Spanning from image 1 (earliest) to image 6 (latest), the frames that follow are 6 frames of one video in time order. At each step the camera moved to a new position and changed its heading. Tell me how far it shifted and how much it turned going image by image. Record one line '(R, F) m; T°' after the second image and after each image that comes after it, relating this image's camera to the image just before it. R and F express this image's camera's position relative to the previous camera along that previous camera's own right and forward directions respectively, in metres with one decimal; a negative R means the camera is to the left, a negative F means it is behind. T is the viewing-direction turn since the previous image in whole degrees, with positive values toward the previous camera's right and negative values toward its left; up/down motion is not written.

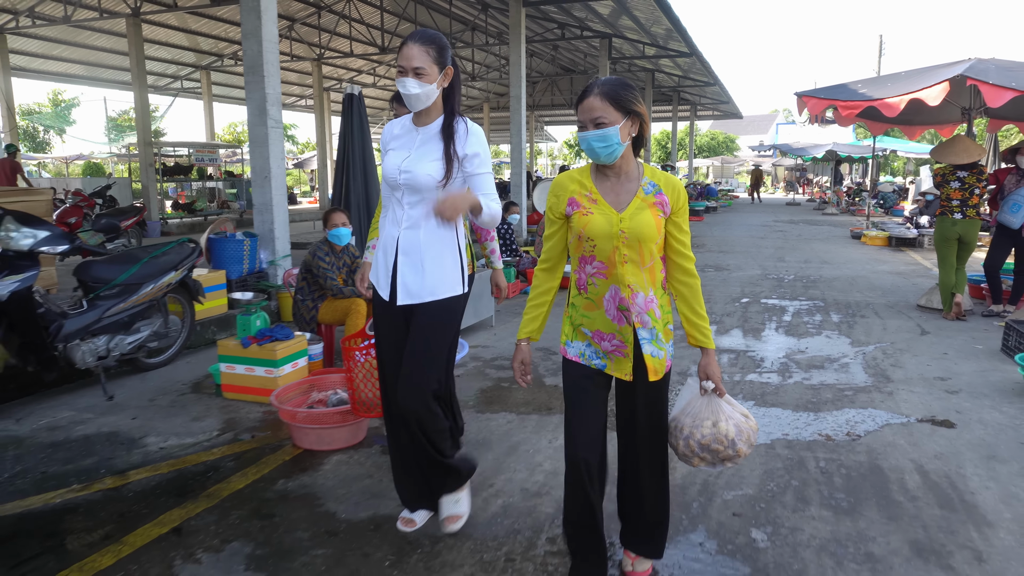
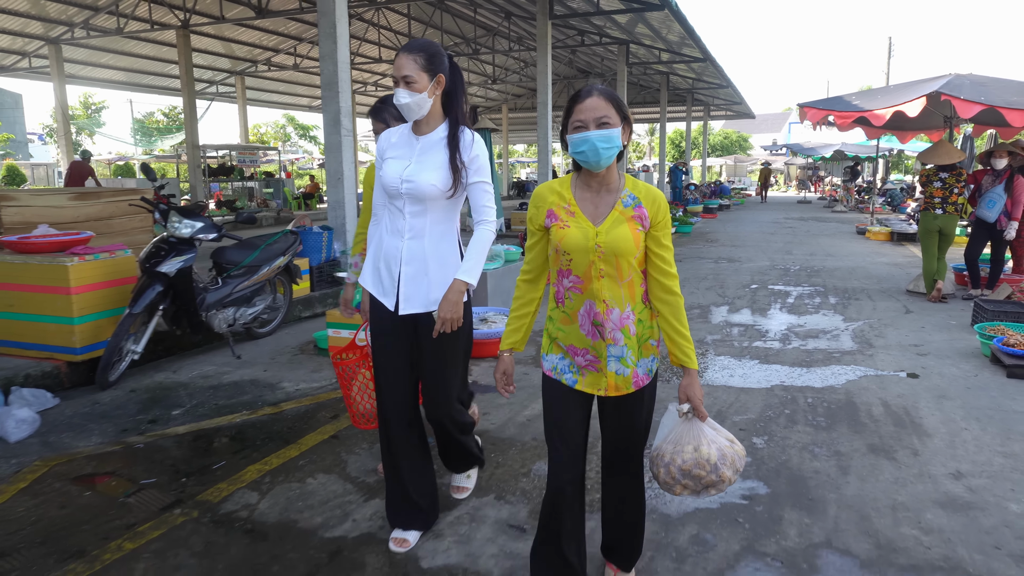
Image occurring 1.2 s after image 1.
(-0.2, -0.9) m; -1°
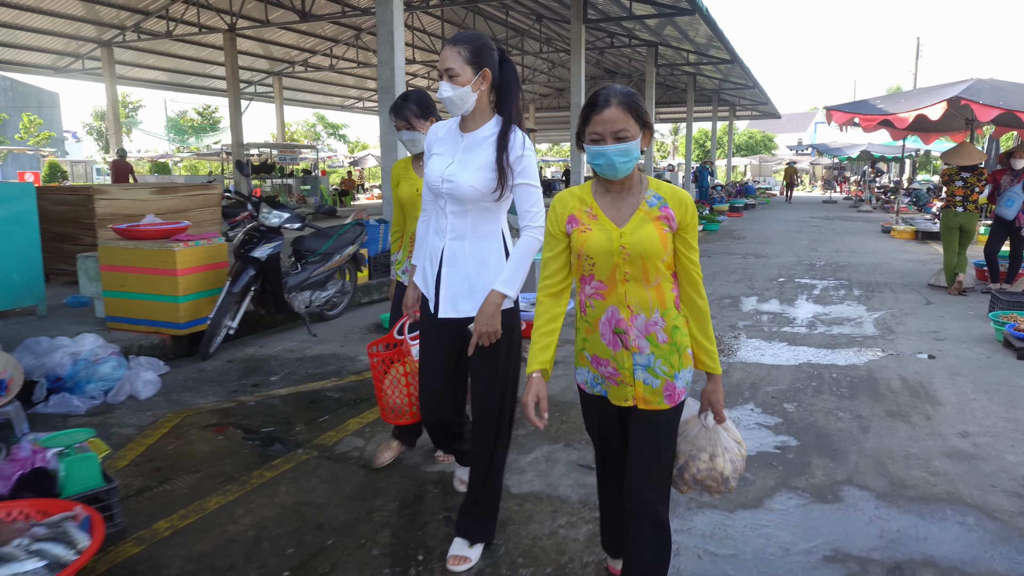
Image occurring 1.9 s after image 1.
(-0.2, -0.5) m; -2°
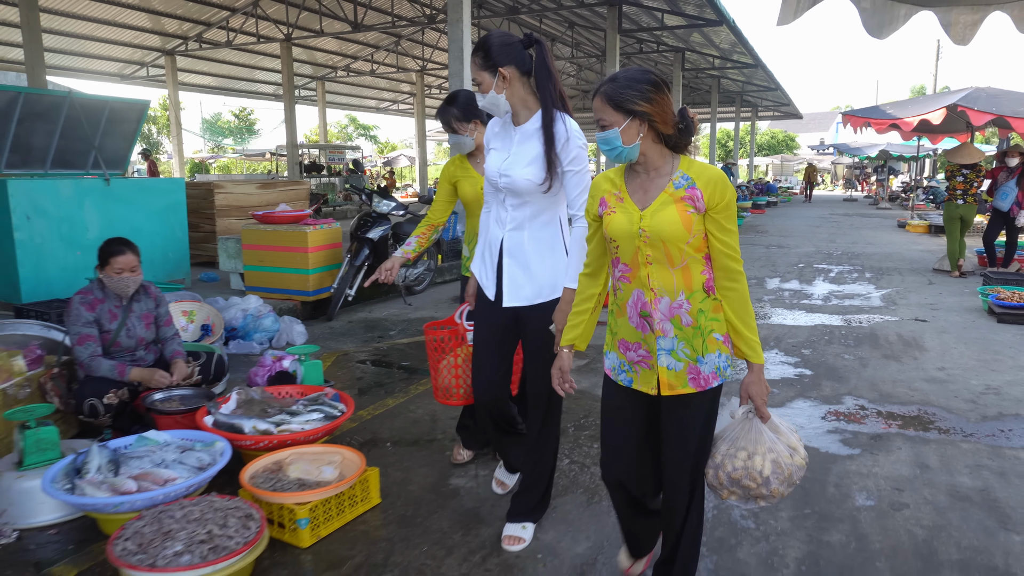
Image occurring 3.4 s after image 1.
(-0.4, -1.0) m; -2°
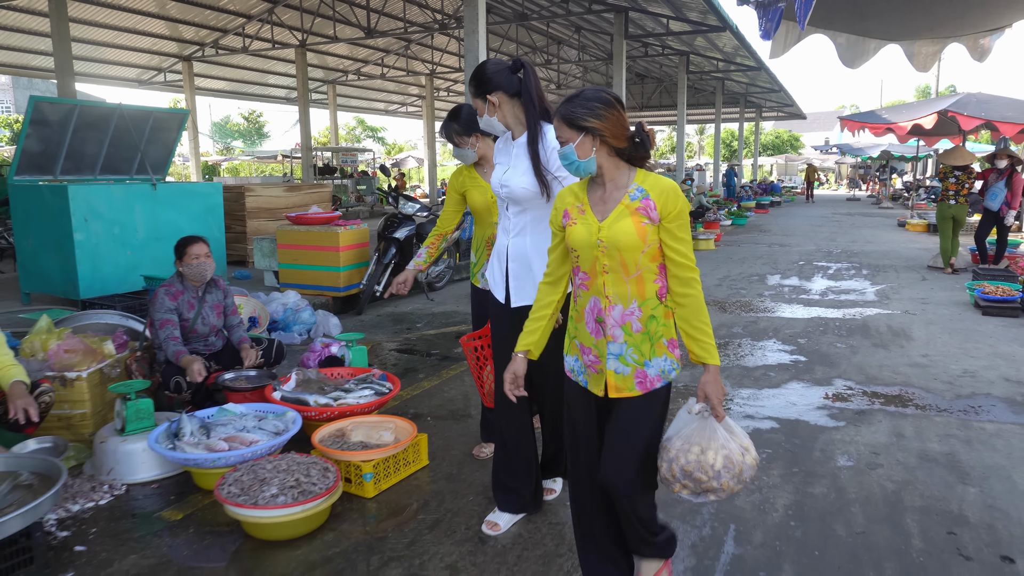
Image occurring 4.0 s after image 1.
(-0.1, -0.4) m; 0°
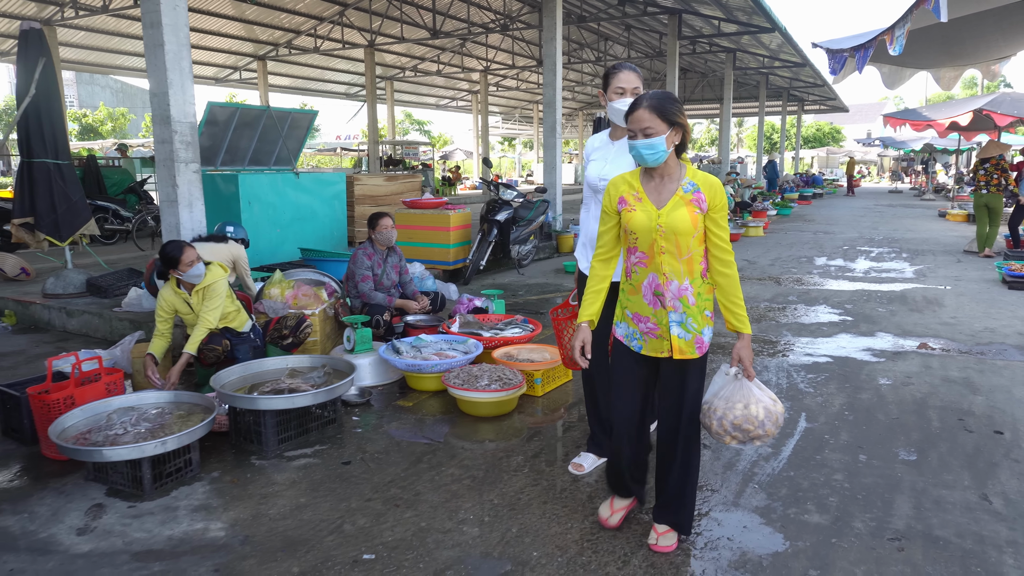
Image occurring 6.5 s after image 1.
(-0.5, -1.1) m; -3°
